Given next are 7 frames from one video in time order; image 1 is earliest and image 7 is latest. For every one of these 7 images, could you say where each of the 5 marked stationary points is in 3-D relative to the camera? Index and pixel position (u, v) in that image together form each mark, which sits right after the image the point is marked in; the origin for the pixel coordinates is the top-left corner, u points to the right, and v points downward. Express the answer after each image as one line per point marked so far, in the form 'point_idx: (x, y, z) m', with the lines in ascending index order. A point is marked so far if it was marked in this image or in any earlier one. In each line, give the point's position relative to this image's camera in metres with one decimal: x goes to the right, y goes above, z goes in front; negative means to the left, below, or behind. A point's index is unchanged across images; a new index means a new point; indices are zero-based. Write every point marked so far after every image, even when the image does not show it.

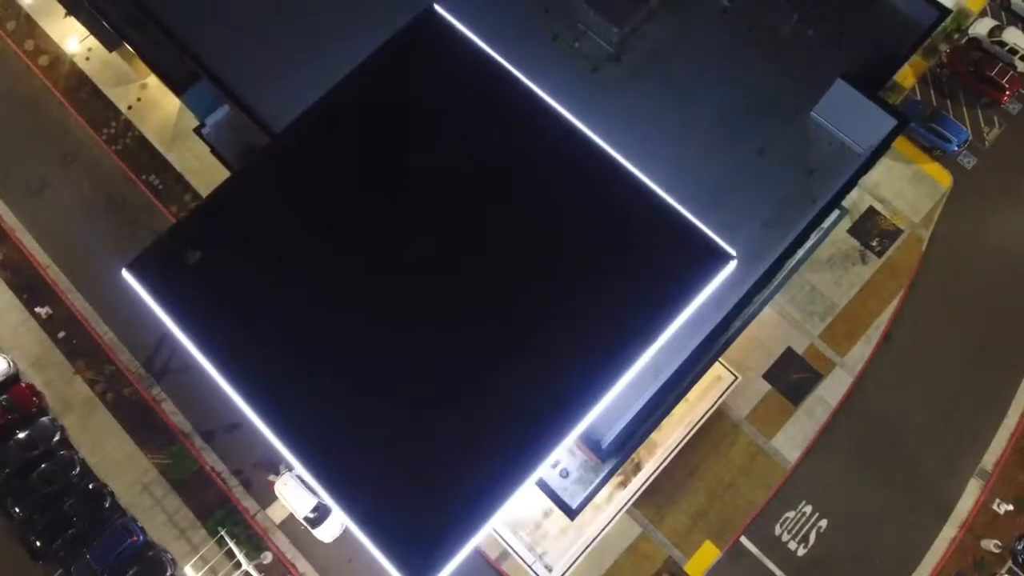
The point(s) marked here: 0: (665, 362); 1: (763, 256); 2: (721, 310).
0: (+3.8, -1.8, +16.3) m
1: (+6.5, +0.8, +17.1) m
2: (+5.0, -0.8, +16.7) m
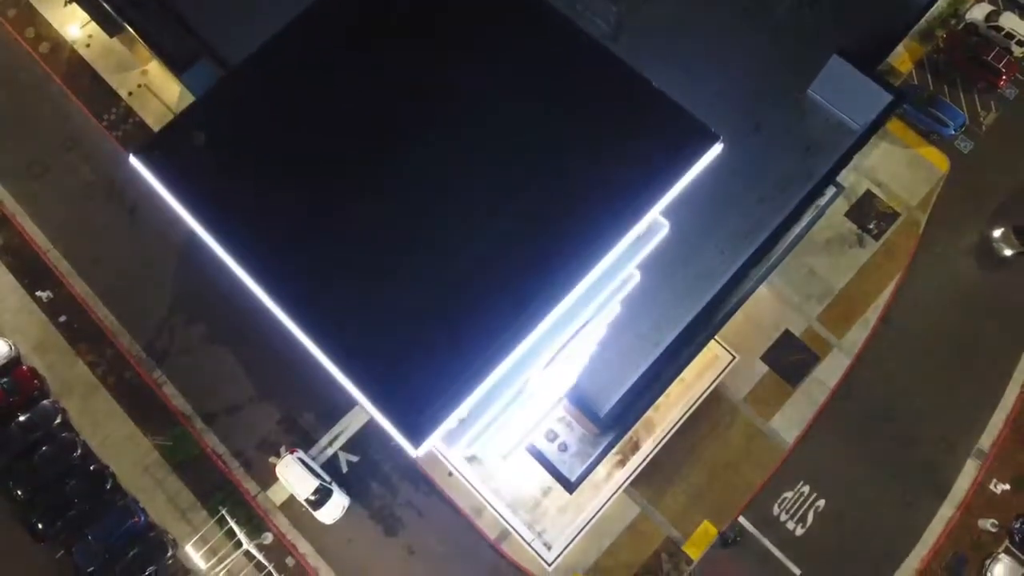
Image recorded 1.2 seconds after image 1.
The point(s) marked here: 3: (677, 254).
0: (+3.8, -1.1, +16.5) m
1: (+6.4, +1.5, +17.2) m
2: (+5.0, -0.1, +16.8) m
3: (+4.3, +1.0, +17.0) m
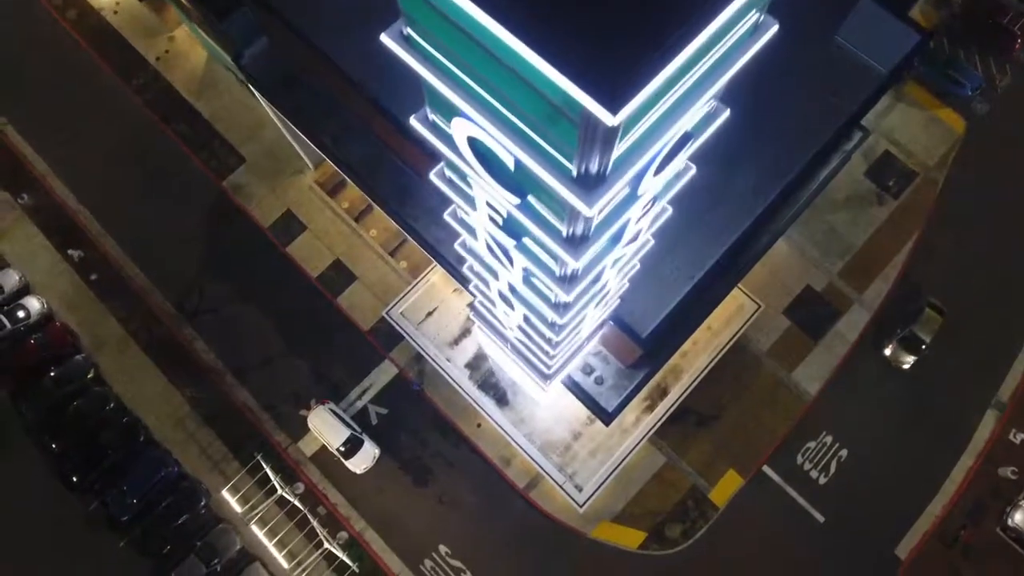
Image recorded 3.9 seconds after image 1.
0: (+4.9, +0.7, +16.9) m
1: (+7.5, +3.3, +17.7) m
2: (+6.1, +1.7, +17.2) m
3: (+5.3, +2.8, +17.4) m
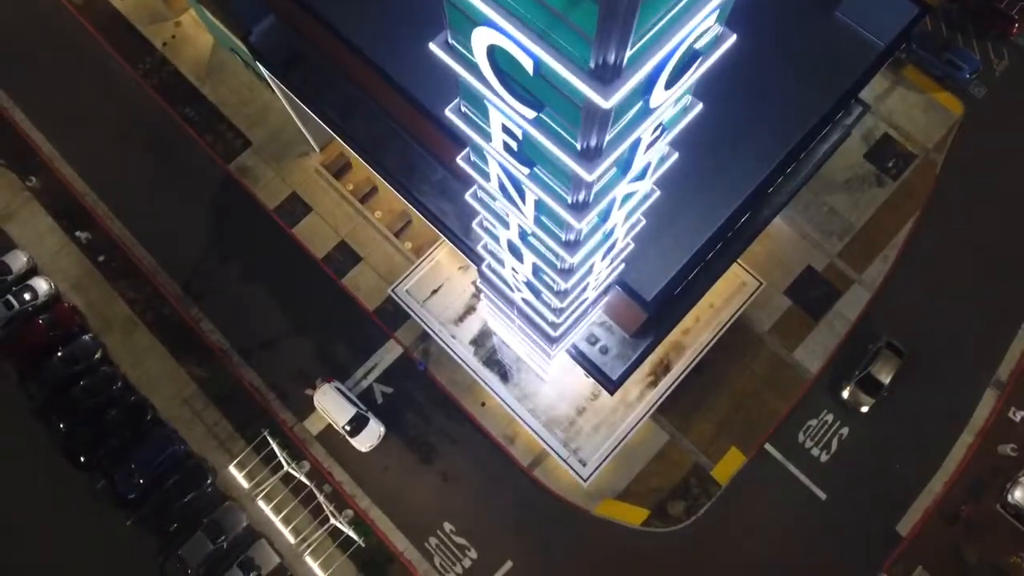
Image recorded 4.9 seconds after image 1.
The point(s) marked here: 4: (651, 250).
0: (+5.0, +1.6, +17.2) m
1: (+7.7, +4.2, +17.9) m
2: (+6.2, +2.6, +17.5) m
3: (+5.5, +3.7, +17.7) m
4: (+3.7, +1.0, +17.0) m
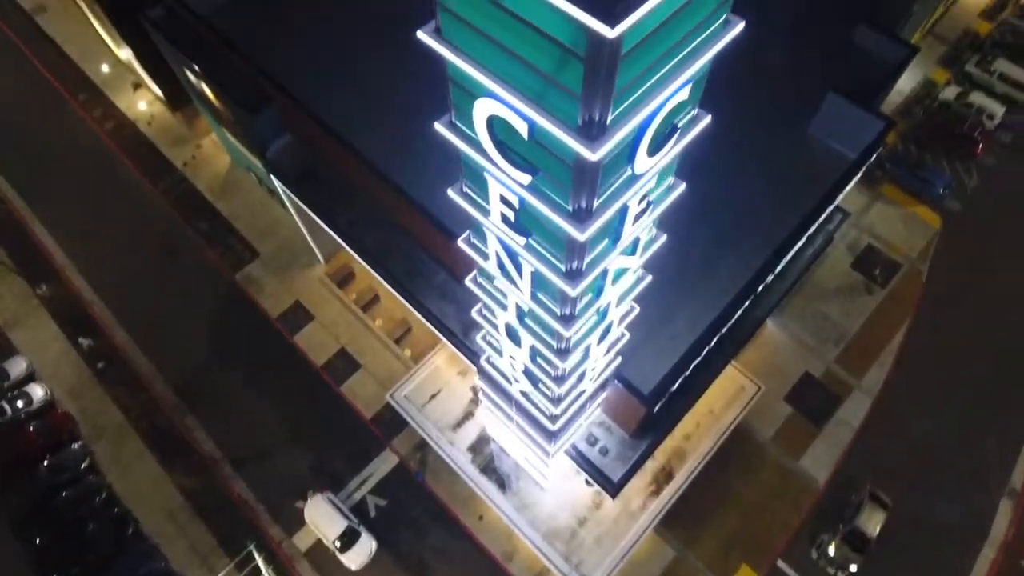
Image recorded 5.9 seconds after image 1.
0: (+5.0, -1.1, +17.5) m
1: (+7.6, +1.3, +18.8) m
2: (+6.2, -0.2, +18.0) m
3: (+5.4, +0.9, +18.4) m
4: (+3.6, -1.6, +17.2) m
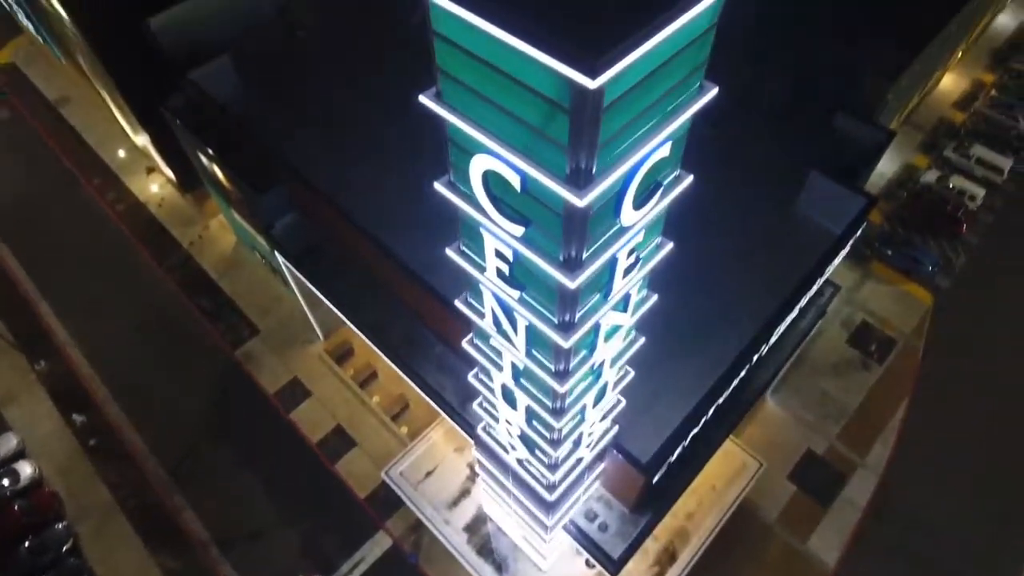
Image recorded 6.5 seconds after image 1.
0: (+4.9, -3.0, +17.5) m
1: (+7.5, -0.8, +19.1) m
2: (+6.1, -2.1, +18.1) m
3: (+5.4, -1.1, +18.7) m
4: (+3.5, -3.4, +17.1) m
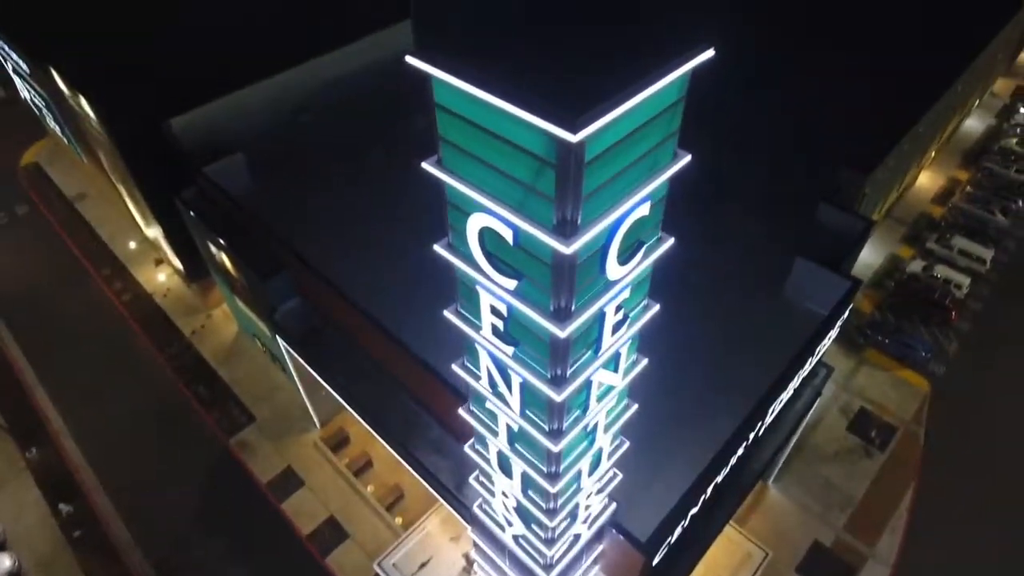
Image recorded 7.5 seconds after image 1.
0: (+4.8, -5.1, +17.3) m
1: (+7.4, -3.2, +19.3) m
2: (+6.0, -4.4, +18.1) m
3: (+5.3, -3.5, +18.8) m
4: (+3.5, -5.5, +16.9) m
